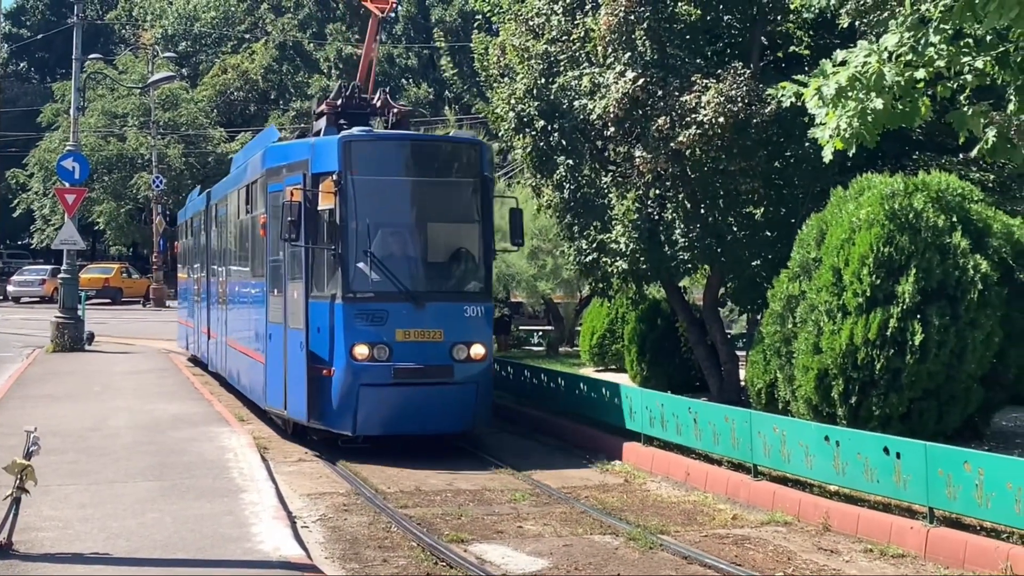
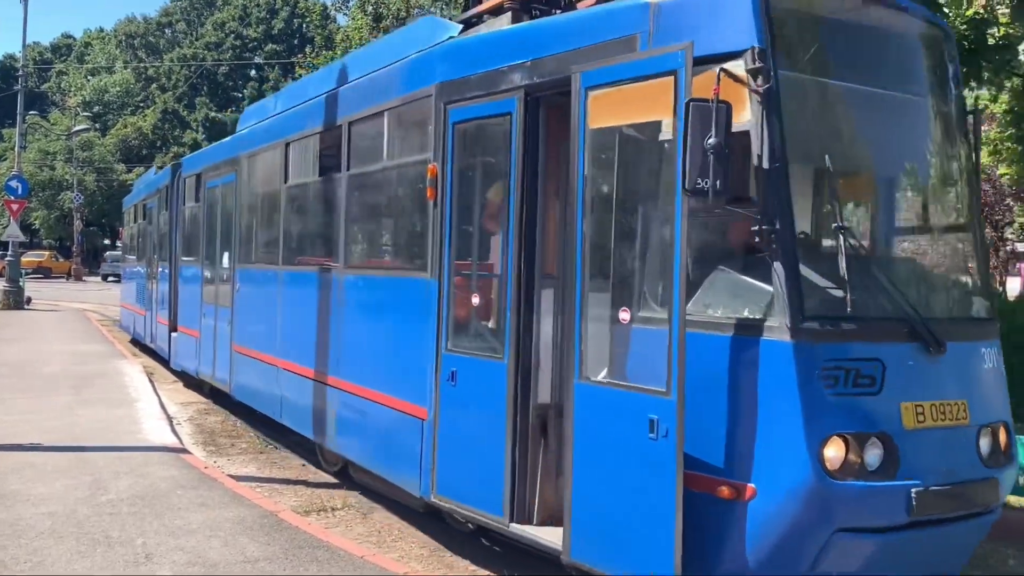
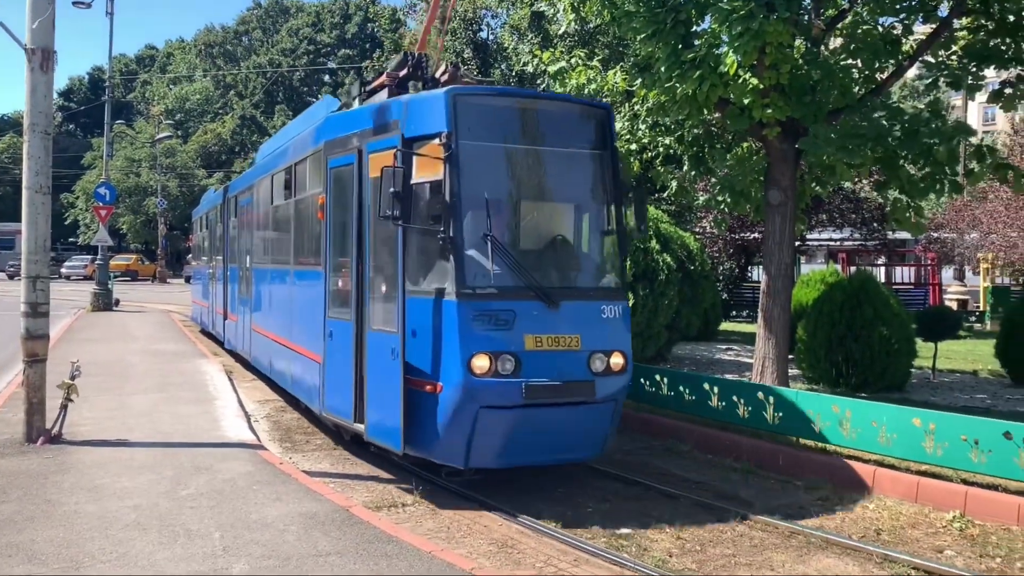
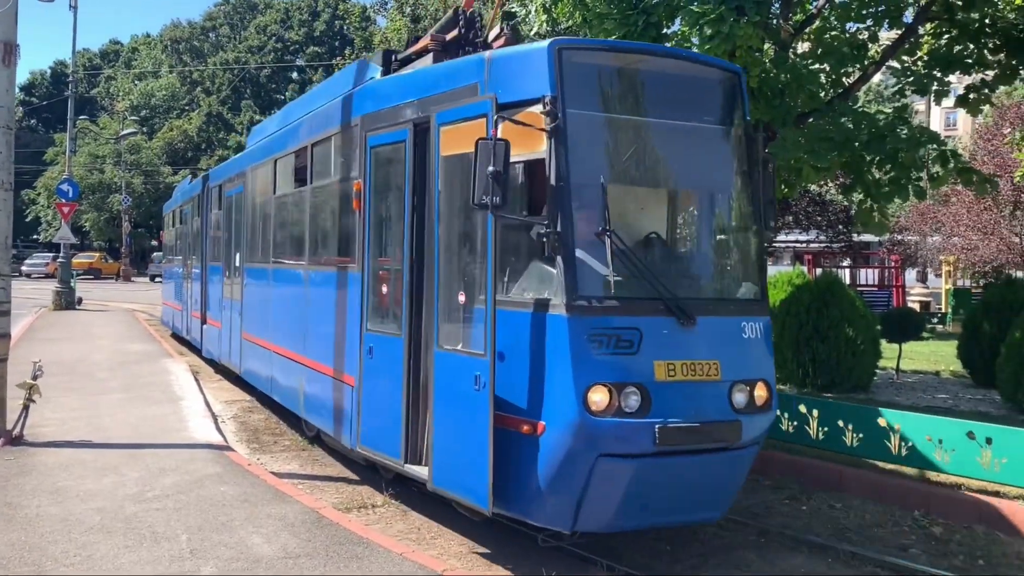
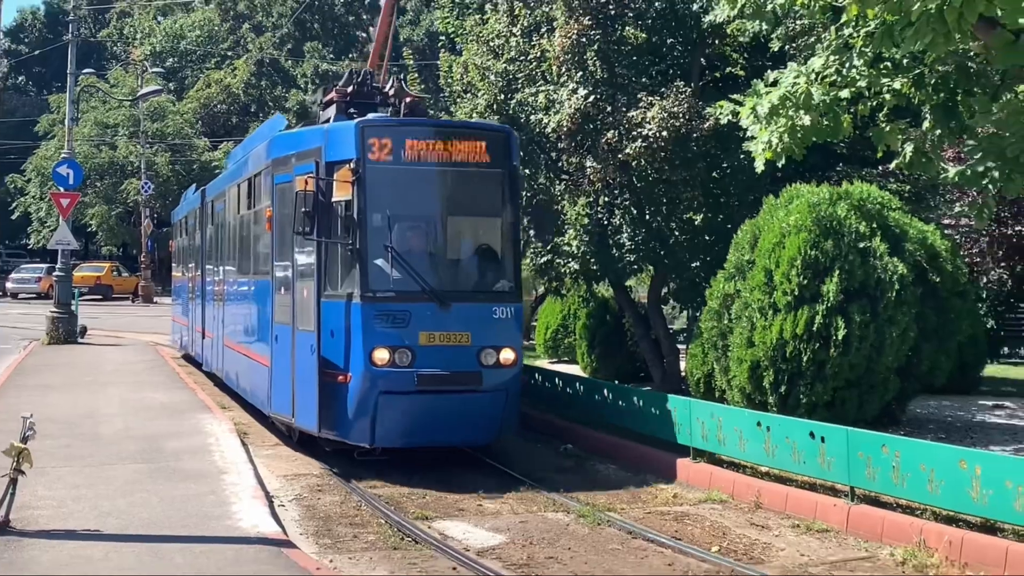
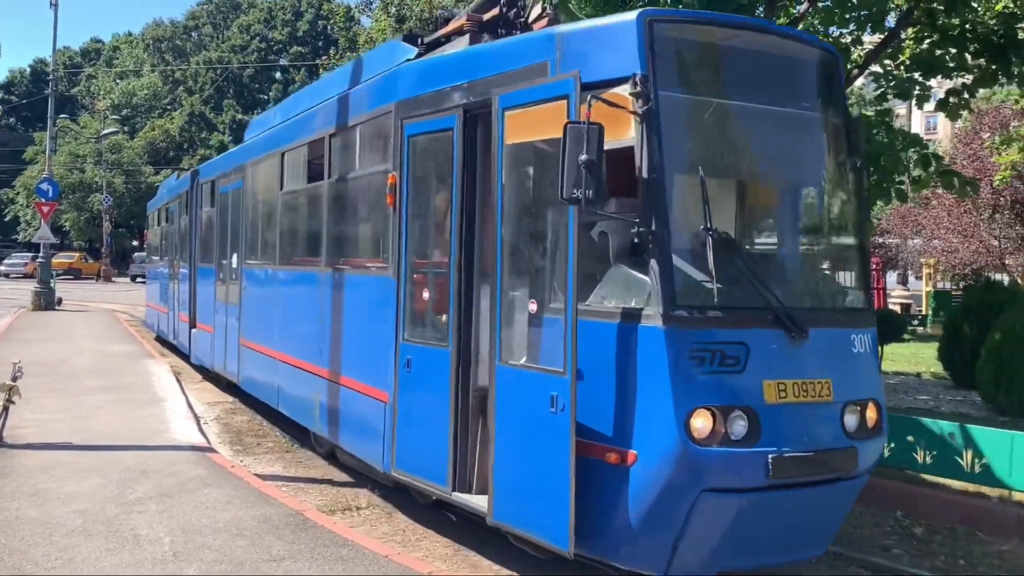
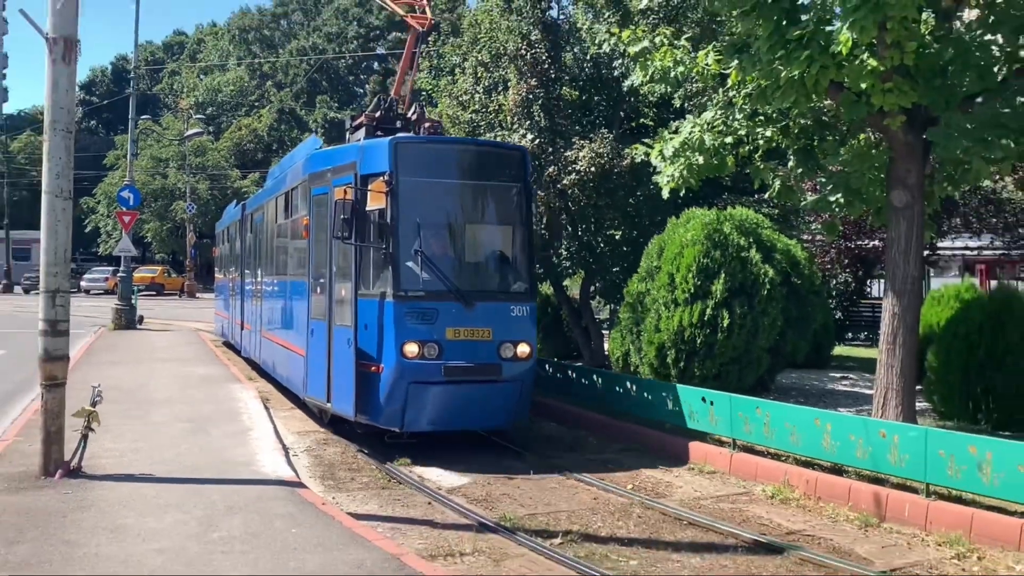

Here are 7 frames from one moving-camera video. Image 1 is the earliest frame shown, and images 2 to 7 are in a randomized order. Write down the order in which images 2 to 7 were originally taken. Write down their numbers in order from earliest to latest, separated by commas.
5, 7, 3, 4, 6, 2
